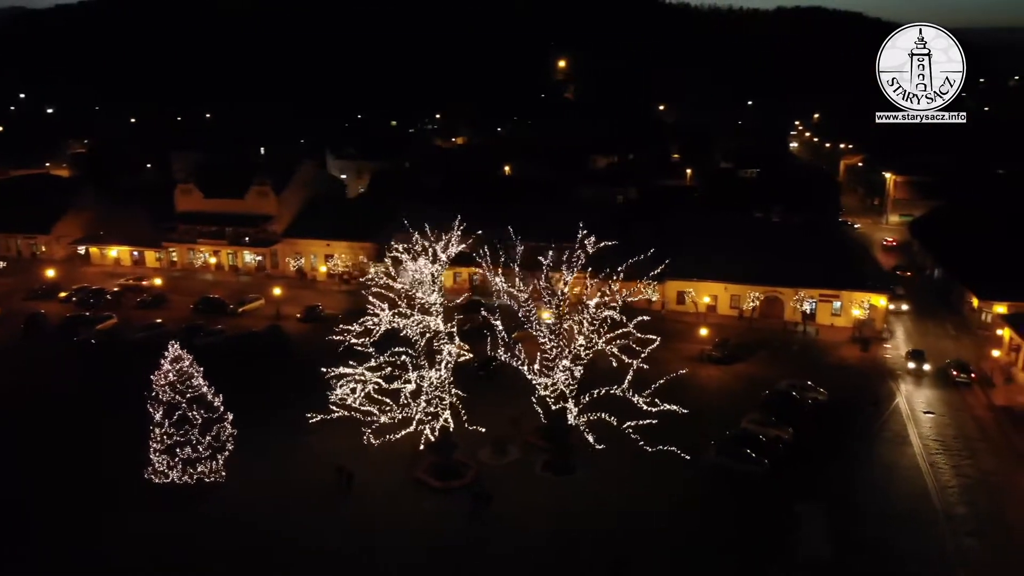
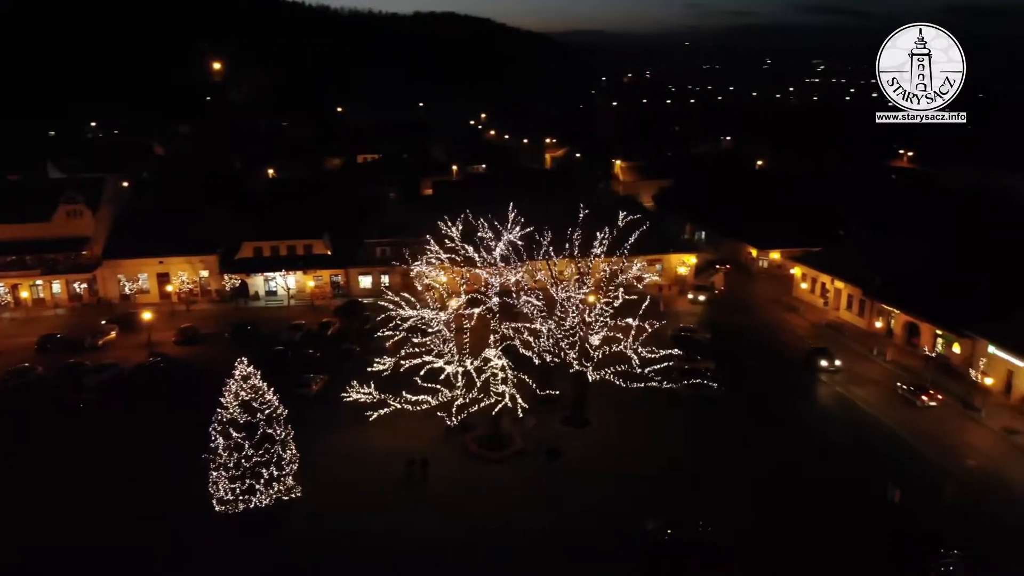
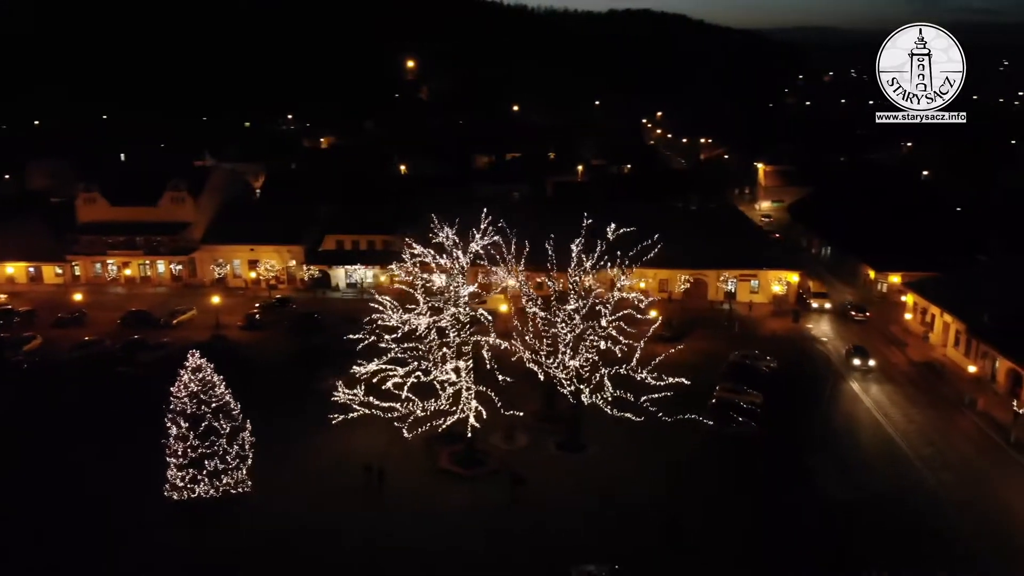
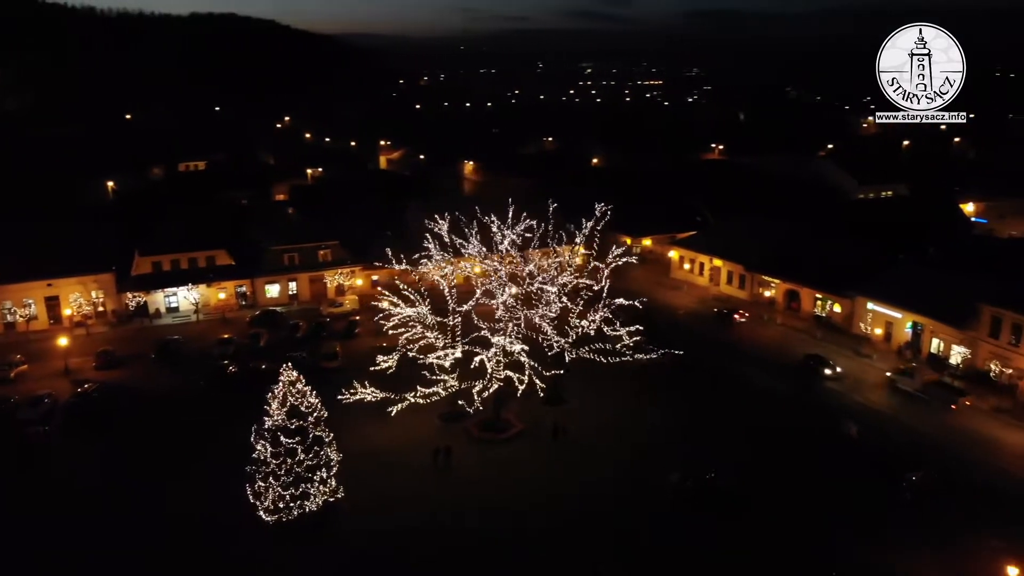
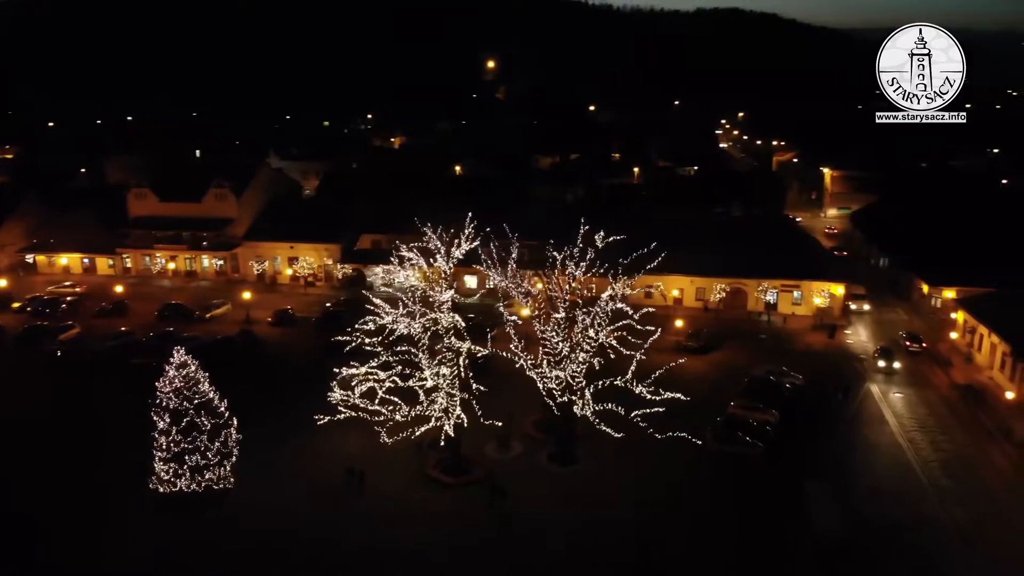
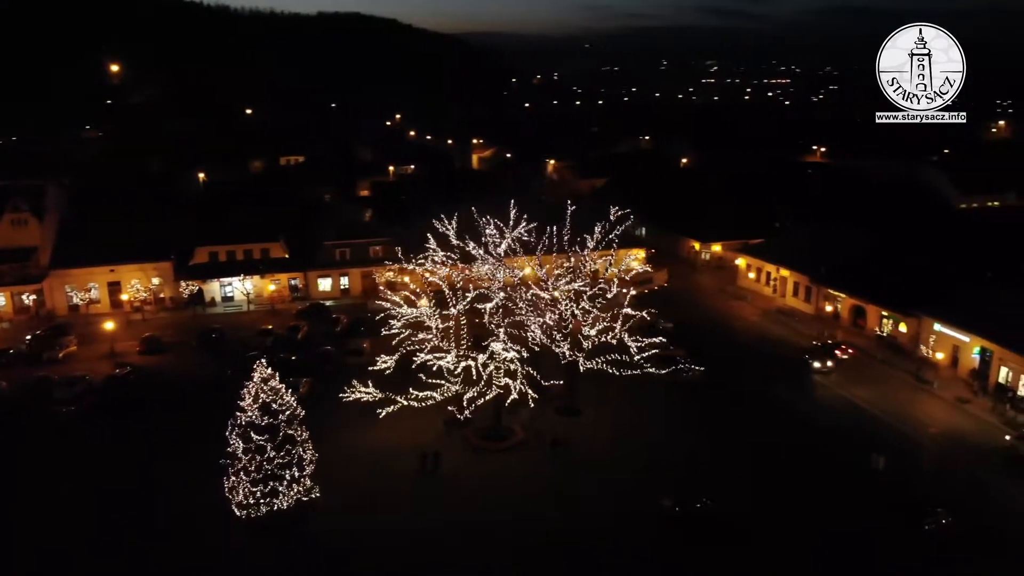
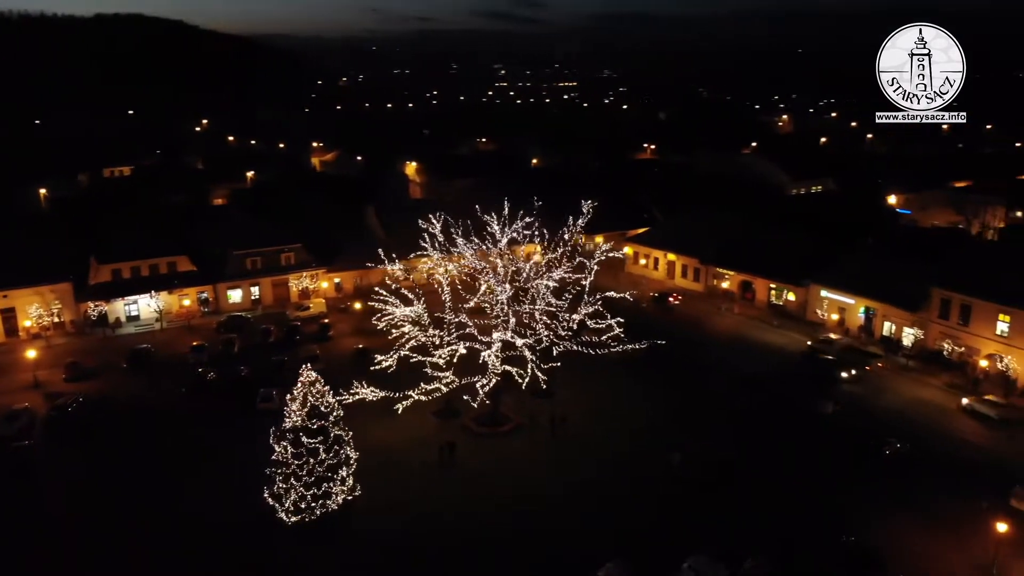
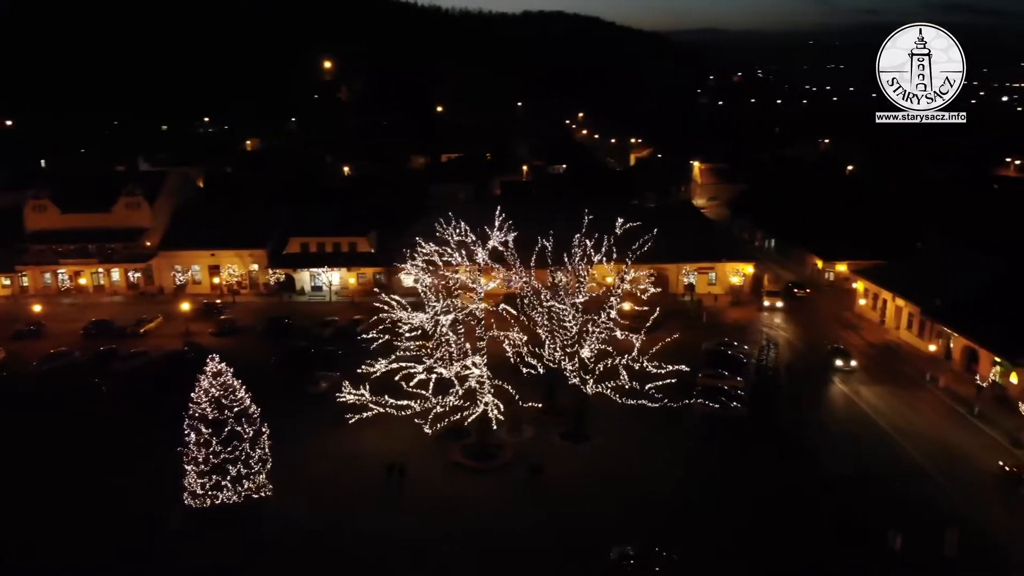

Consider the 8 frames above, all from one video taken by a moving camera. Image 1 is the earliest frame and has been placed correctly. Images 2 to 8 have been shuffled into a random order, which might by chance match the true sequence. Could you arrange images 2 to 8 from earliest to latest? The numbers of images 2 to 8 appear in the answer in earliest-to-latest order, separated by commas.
5, 3, 8, 2, 6, 4, 7
